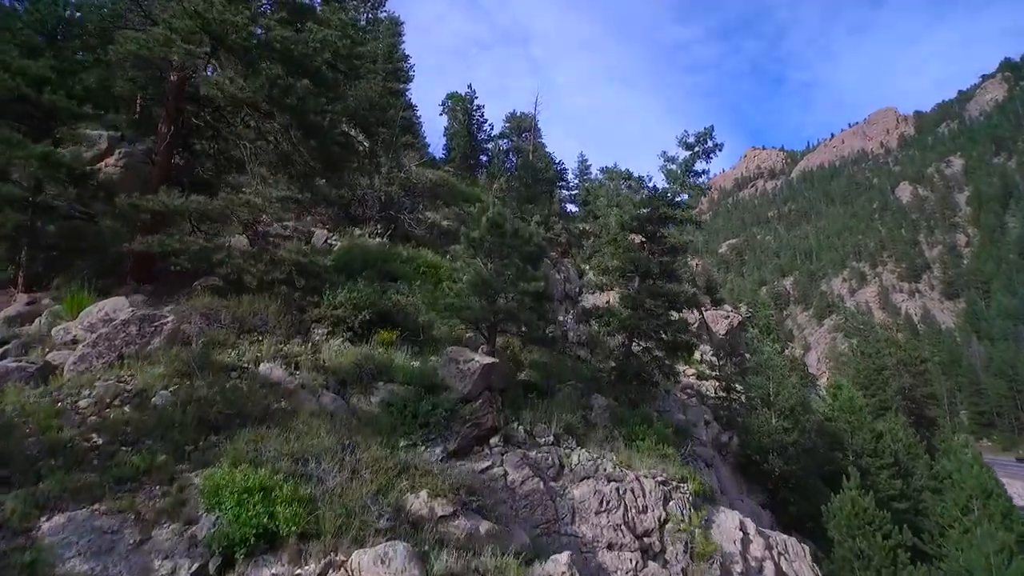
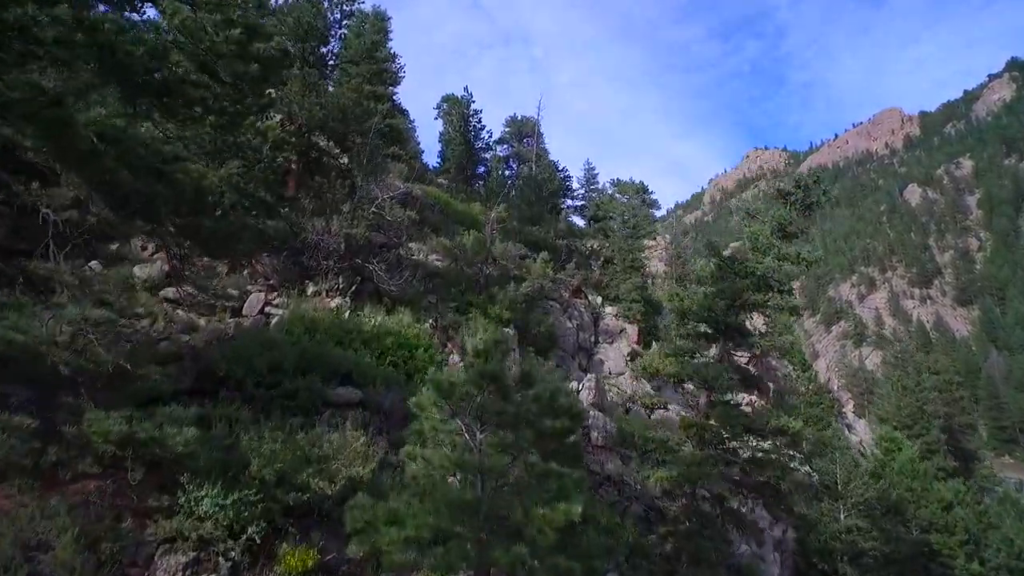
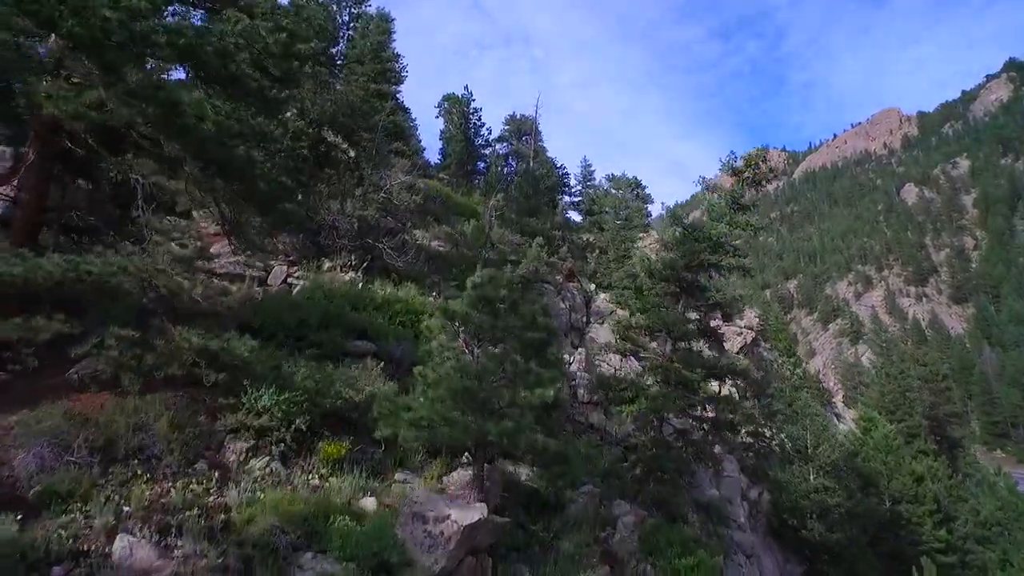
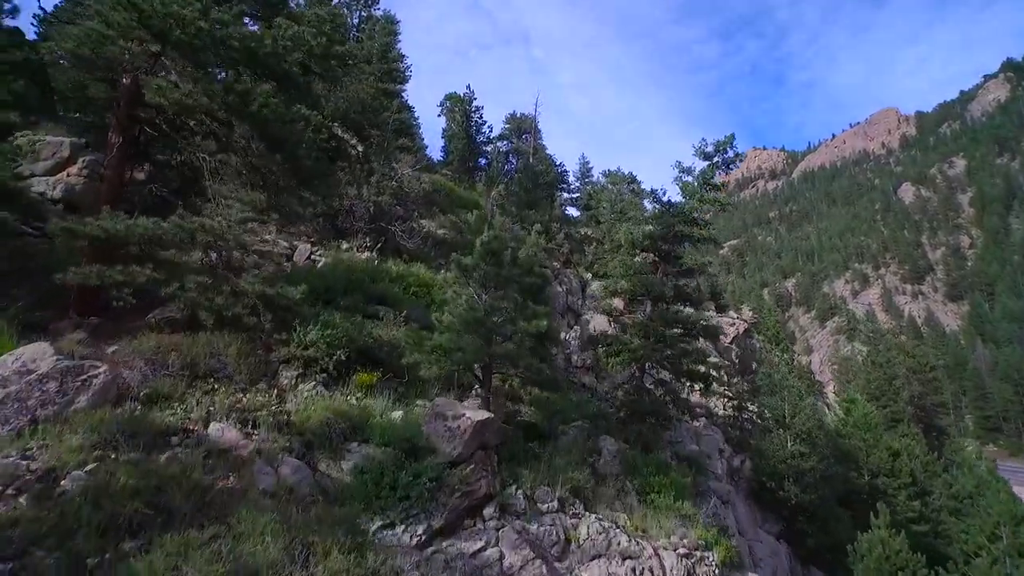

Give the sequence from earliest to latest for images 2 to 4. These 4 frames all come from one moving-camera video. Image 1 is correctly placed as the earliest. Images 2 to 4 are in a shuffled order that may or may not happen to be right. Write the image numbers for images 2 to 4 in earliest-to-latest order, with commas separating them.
4, 3, 2
